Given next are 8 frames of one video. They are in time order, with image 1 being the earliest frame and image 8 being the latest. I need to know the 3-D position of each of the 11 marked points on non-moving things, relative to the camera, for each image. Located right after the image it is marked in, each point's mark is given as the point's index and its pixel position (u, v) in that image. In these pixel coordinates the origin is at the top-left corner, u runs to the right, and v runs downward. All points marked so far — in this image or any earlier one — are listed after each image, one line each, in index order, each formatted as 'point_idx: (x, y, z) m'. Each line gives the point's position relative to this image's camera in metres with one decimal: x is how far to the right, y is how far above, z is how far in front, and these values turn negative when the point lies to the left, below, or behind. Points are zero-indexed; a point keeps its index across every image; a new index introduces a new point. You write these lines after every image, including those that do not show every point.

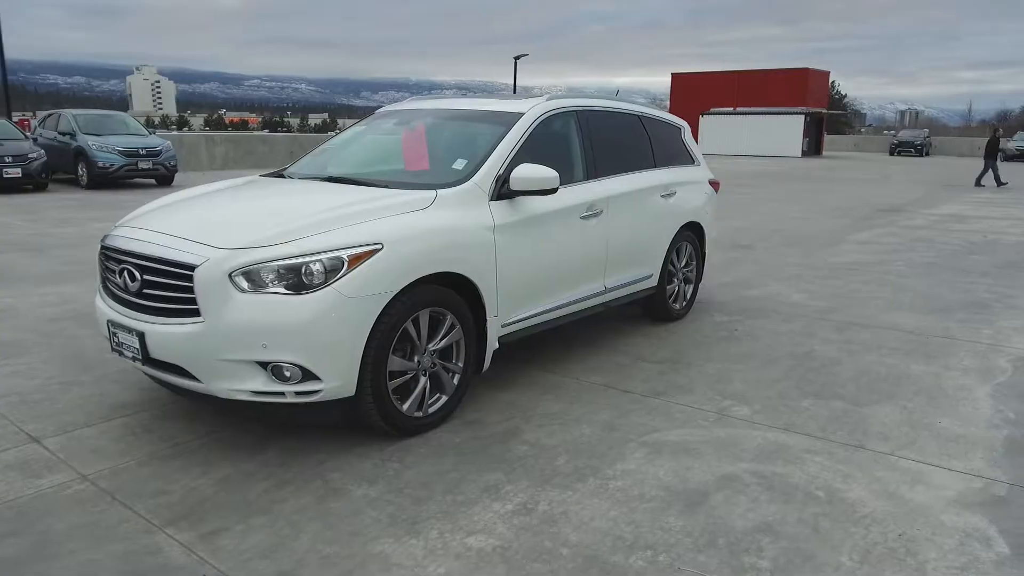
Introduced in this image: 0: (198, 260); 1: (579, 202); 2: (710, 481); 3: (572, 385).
0: (-1.4, +0.1, +3.4) m
1: (+0.4, +0.6, +4.9) m
2: (+0.9, -0.9, +3.4) m
3: (+0.4, -0.6, +4.7) m
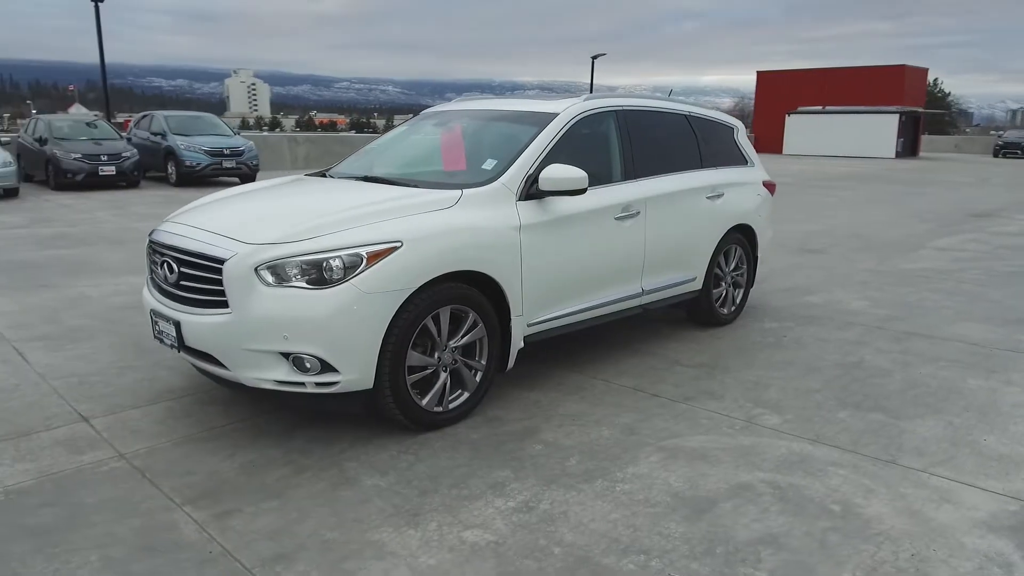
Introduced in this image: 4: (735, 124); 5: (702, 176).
0: (-1.4, +0.2, +3.6) m
1: (+0.7, +0.6, +4.9) m
2: (+0.9, -0.9, +3.4) m
3: (+0.6, -0.6, +4.7) m
4: (+1.9, +1.4, +6.4) m
5: (+1.5, +0.9, +5.7) m
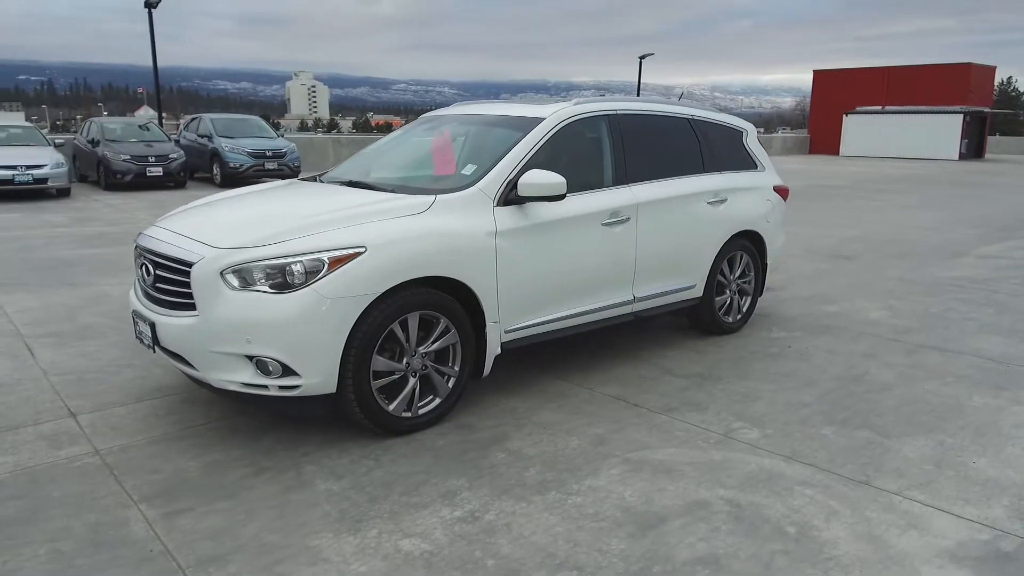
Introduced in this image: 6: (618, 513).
0: (-1.6, +0.1, +3.7) m
1: (+0.6, +0.5, +4.8) m
2: (+0.7, -0.9, +3.3) m
3: (+0.4, -0.7, +4.6) m
4: (+1.9, +1.4, +6.2) m
5: (+1.4, +0.8, +5.6) m
6: (+0.4, -1.0, +3.2) m
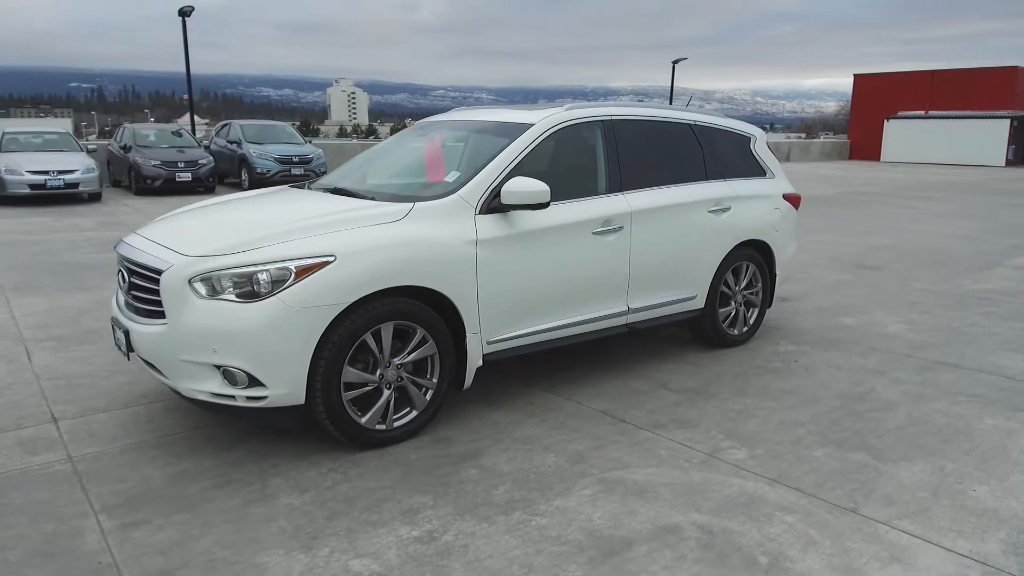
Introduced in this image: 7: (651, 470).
0: (-1.7, +0.1, +3.6) m
1: (+0.5, +0.5, +4.7) m
2: (+0.6, -1.0, +3.1) m
3: (+0.3, -0.7, +4.5) m
4: (+1.9, +1.3, +6.0) m
5: (+1.4, +0.7, +5.4) m
6: (+0.3, -1.0, +3.1) m
7: (+0.7, -0.9, +3.7) m
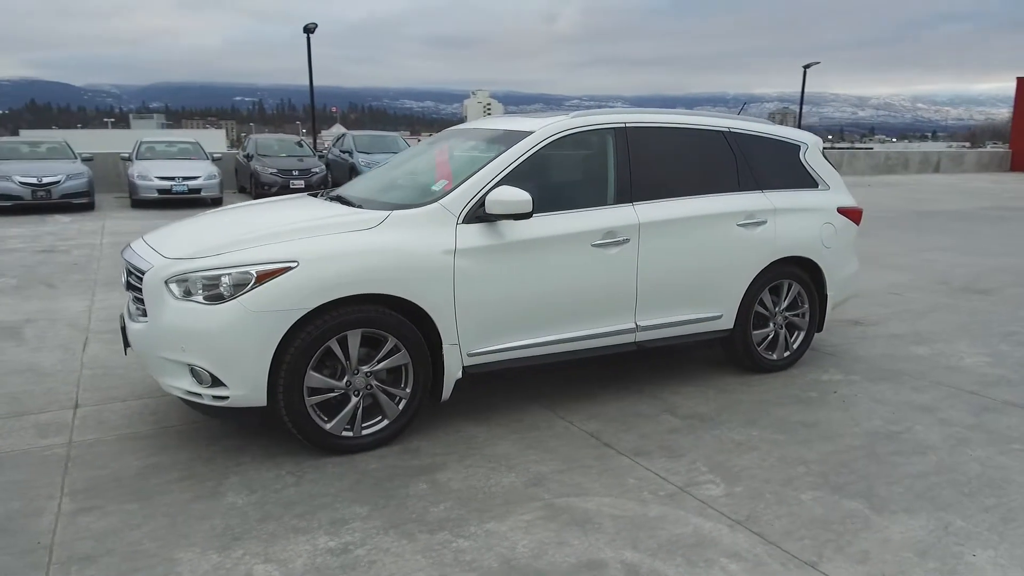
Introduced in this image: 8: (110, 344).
0: (-1.9, +0.1, +3.8) m
1: (+0.5, +0.4, +4.5) m
2: (+0.2, -1.1, +2.9) m
3: (+0.3, -0.8, +4.3) m
4: (+2.2, +1.1, +5.6) m
5: (+1.5, +0.6, +5.1) m
6: (-0.1, -1.1, +2.9) m
7: (+0.4, -1.0, +3.5) m
8: (-3.1, -0.4, +5.8) m
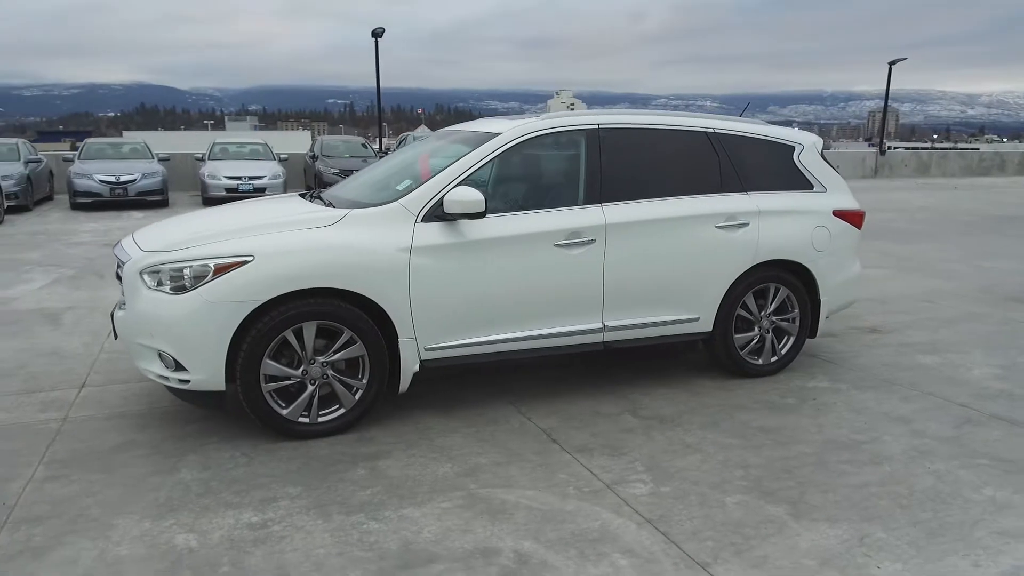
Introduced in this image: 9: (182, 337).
0: (-2.1, +0.2, +4.2) m
1: (+0.3, +0.4, +4.5) m
2: (-0.2, -1.1, +3.0) m
3: (0.0, -0.8, +4.4) m
4: (+2.1, +1.1, +5.4) m
5: (+1.4, +0.6, +5.0) m
6: (-0.5, -1.1, +3.1) m
7: (+0.1, -1.0, +3.5) m
8: (-3.2, -0.4, +6.3) m
9: (-1.7, -0.3, +3.9) m
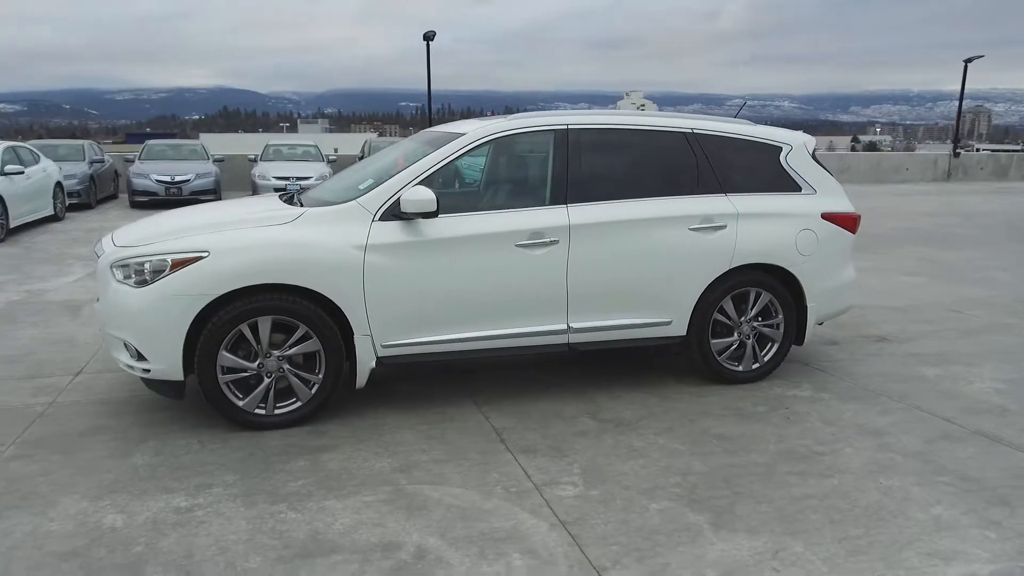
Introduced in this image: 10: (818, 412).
0: (-2.4, +0.2, +4.4) m
1: (0.0, +0.4, +4.5) m
2: (-0.6, -1.0, +3.1) m
3: (-0.3, -0.8, +4.4) m
4: (+1.9, +1.0, +5.3) m
5: (+1.2, +0.5, +4.9) m
6: (-0.9, -1.0, +3.1) m
7: (-0.3, -1.0, +3.6) m
8: (-3.3, -0.3, +6.6) m
9: (-2.0, -0.2, +4.1) m
10: (+1.9, -0.8, +4.6) m
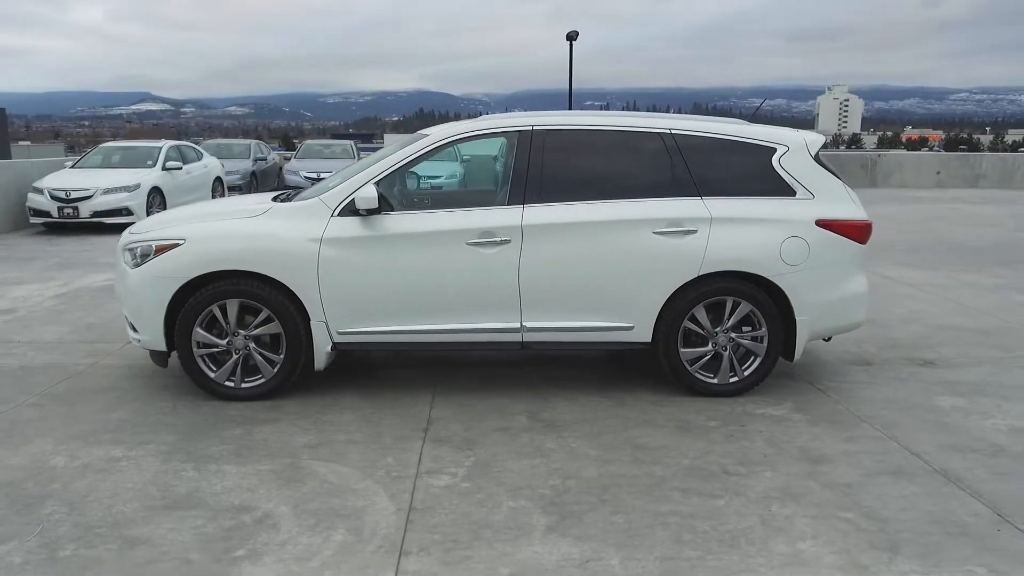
0: (-2.7, +0.3, +5.1) m
1: (-0.3, +0.4, +4.7) m
2: (-1.3, -1.0, +3.4) m
3: (-0.6, -0.8, +4.7) m
4: (+1.8, +1.0, +4.9) m
5: (+0.9, +0.5, +4.8) m
6: (-1.6, -1.0, +3.5) m
7: (-0.8, -0.9, +3.8) m
8: (-3.0, -0.1, +7.5) m
9: (-2.4, -0.1, +4.7) m
10: (+1.5, -0.8, +4.3) m
